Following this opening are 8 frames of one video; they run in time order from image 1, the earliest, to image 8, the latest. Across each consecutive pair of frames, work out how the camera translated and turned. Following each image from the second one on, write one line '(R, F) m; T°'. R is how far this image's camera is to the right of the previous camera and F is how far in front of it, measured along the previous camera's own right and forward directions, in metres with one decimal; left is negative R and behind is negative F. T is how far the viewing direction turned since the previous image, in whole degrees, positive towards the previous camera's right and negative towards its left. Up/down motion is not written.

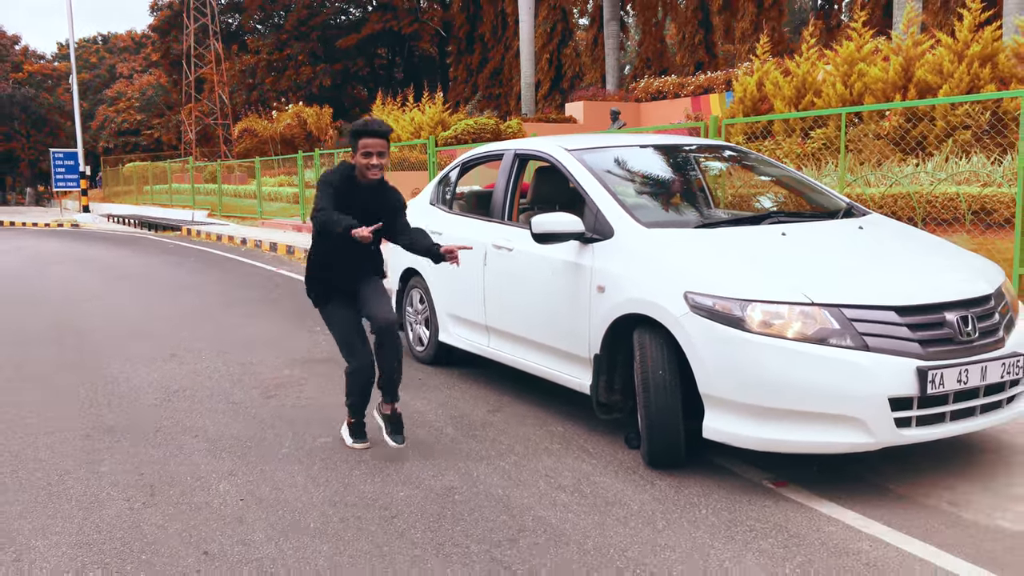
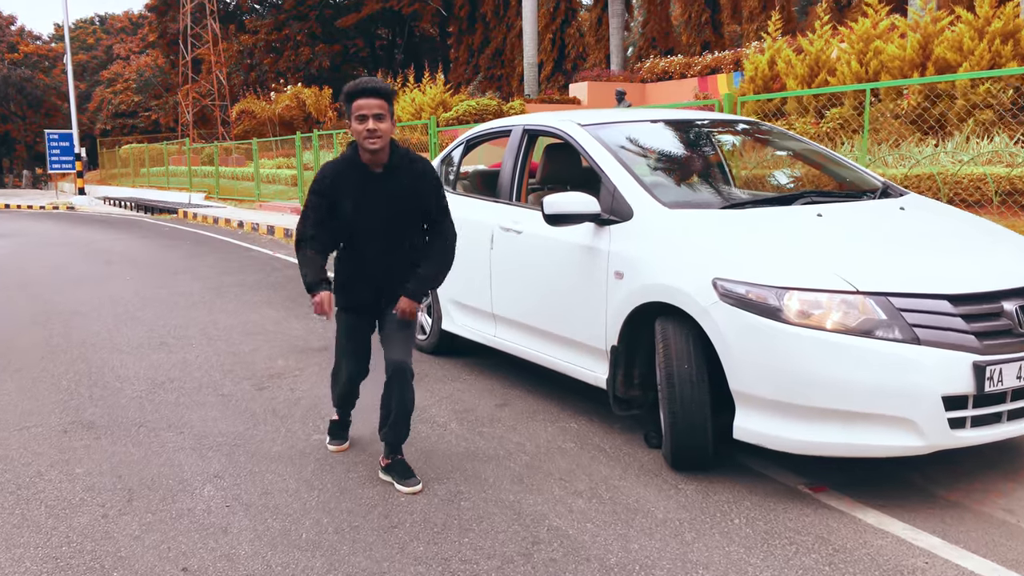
(0.0, +0.4) m; 0°
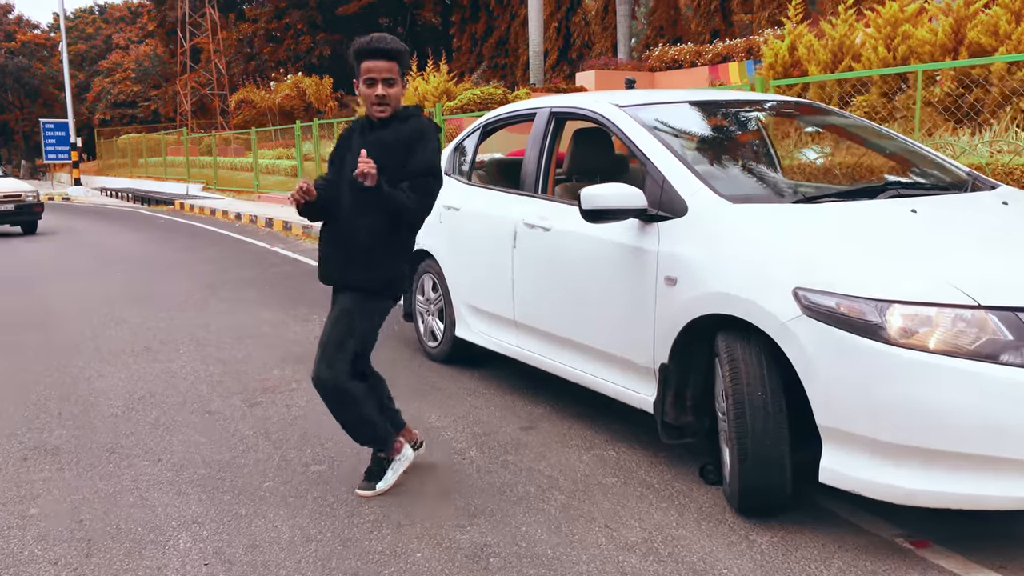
(-0.1, +0.6) m; 0°
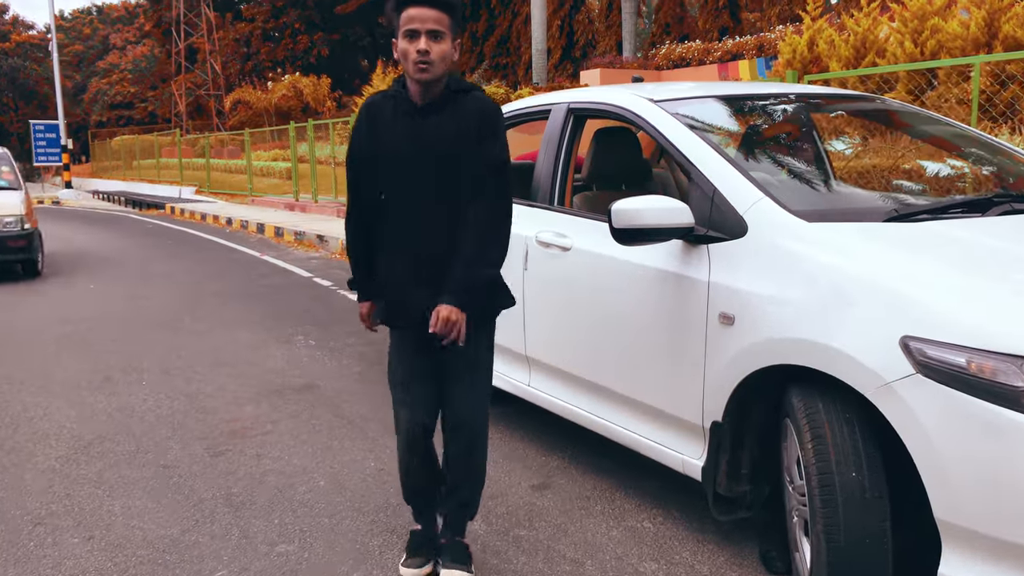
(0.0, +0.7) m; 0°
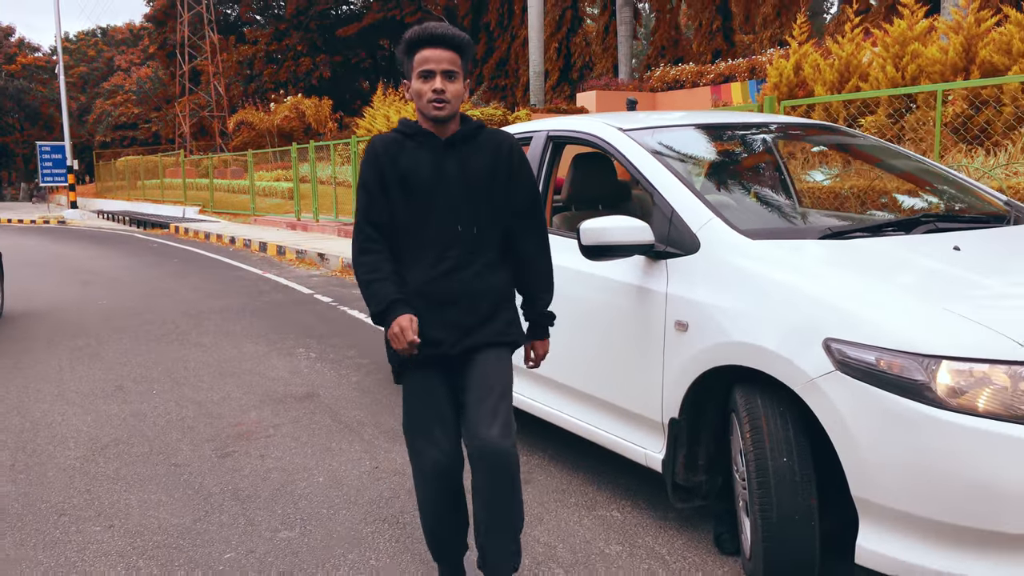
(+0.1, -0.3) m; 0°
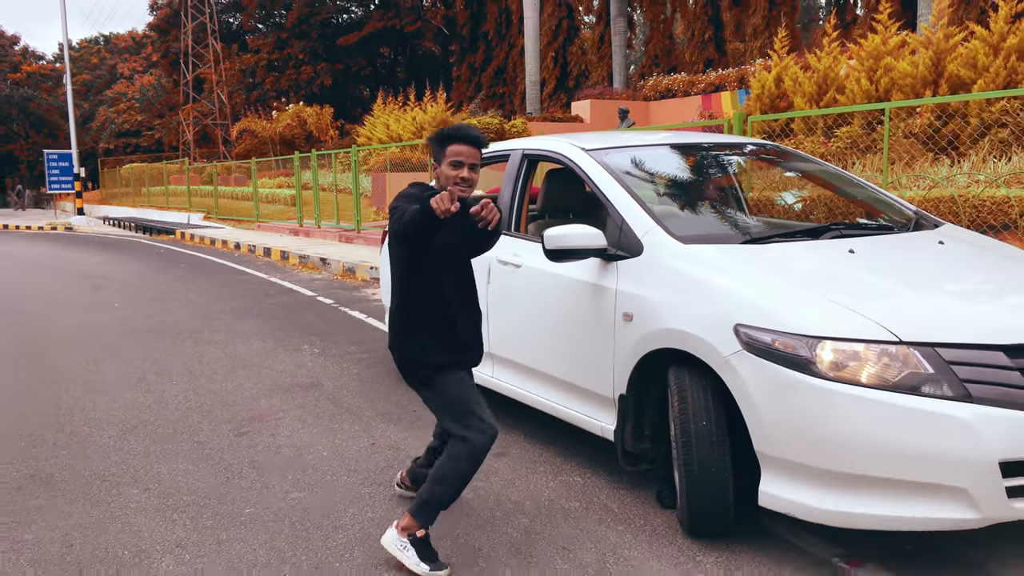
(+0.1, -0.6) m; 0°
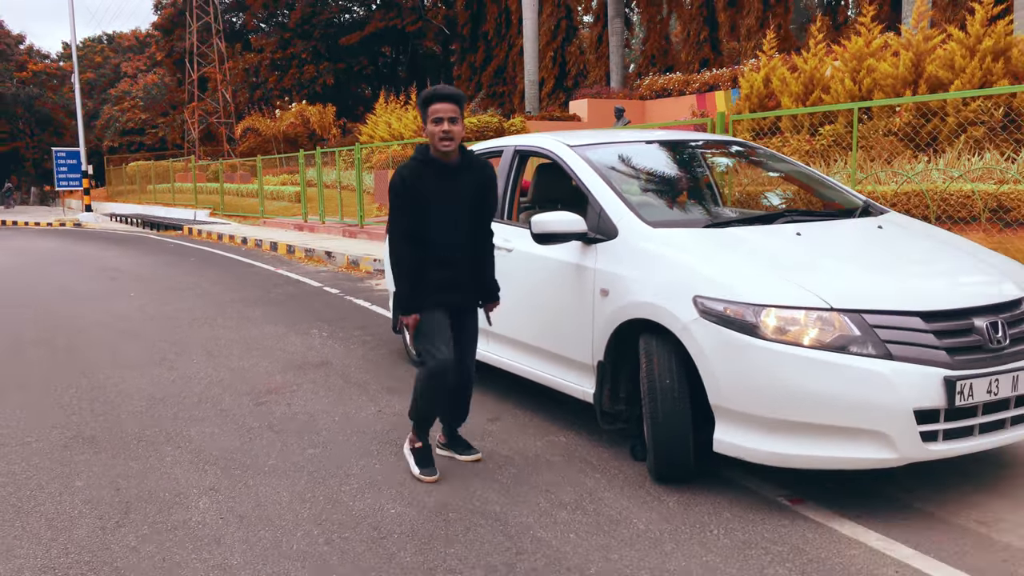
(0.0, -0.5) m; 0°
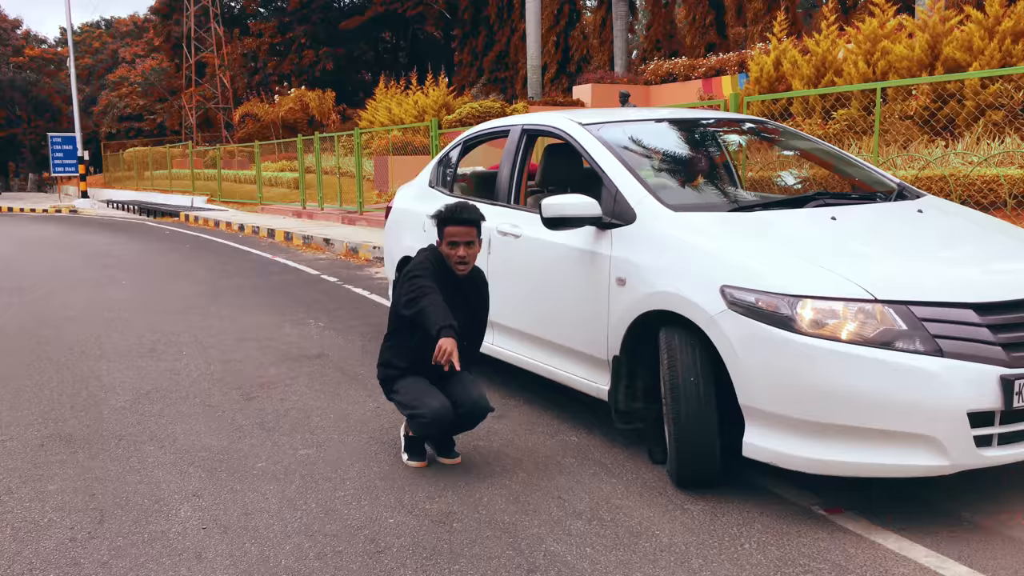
(0.0, +0.3) m; 0°
